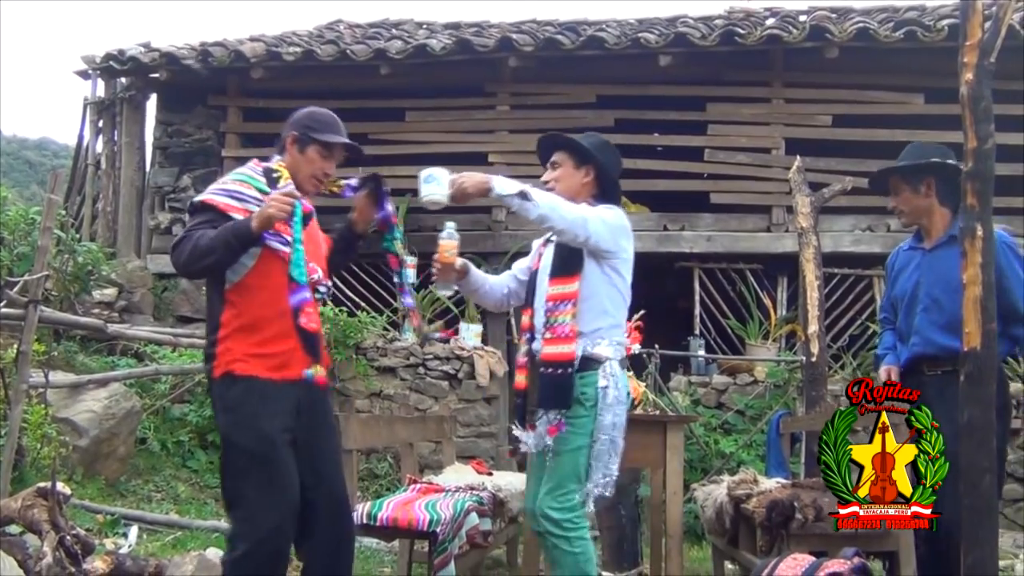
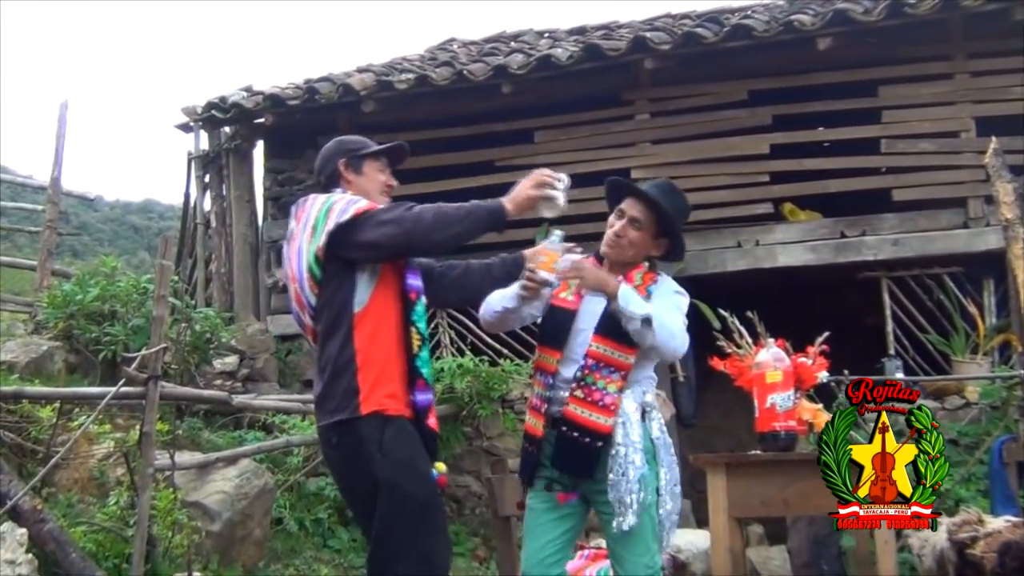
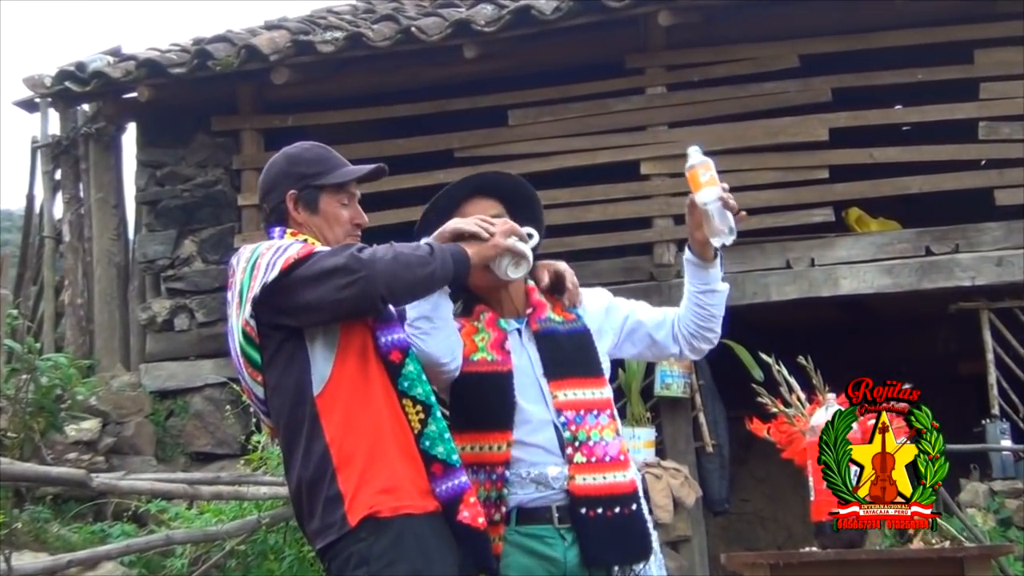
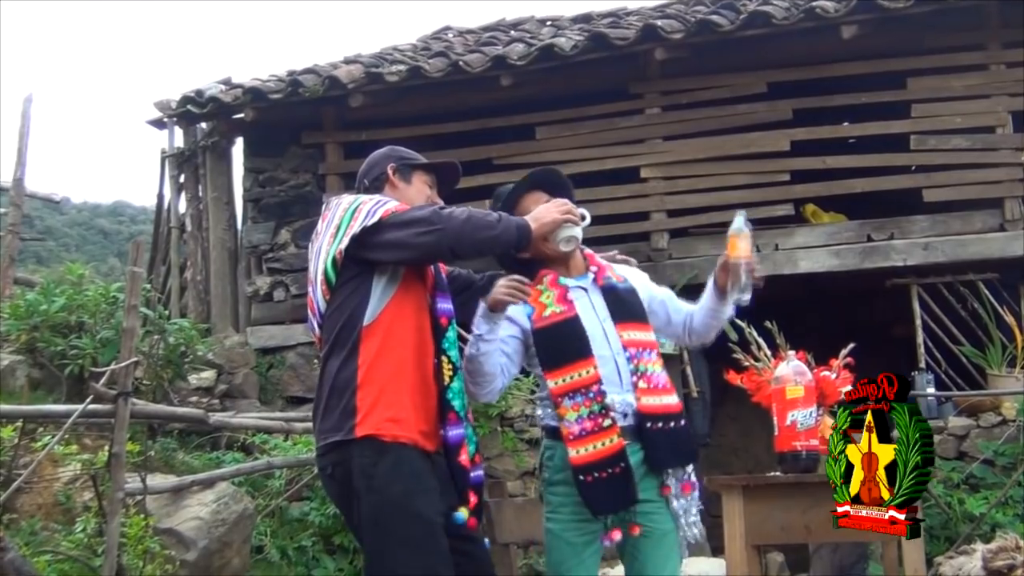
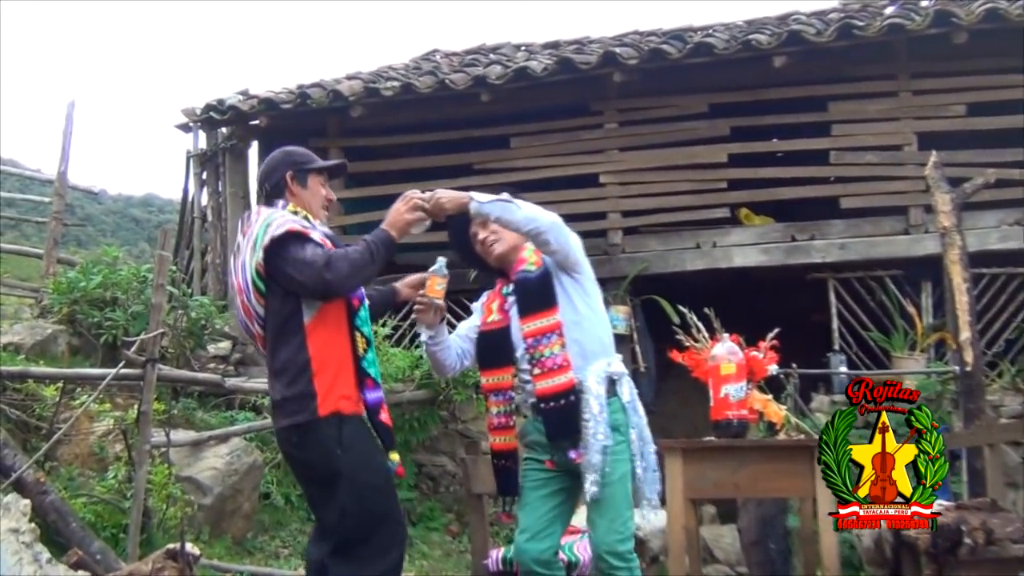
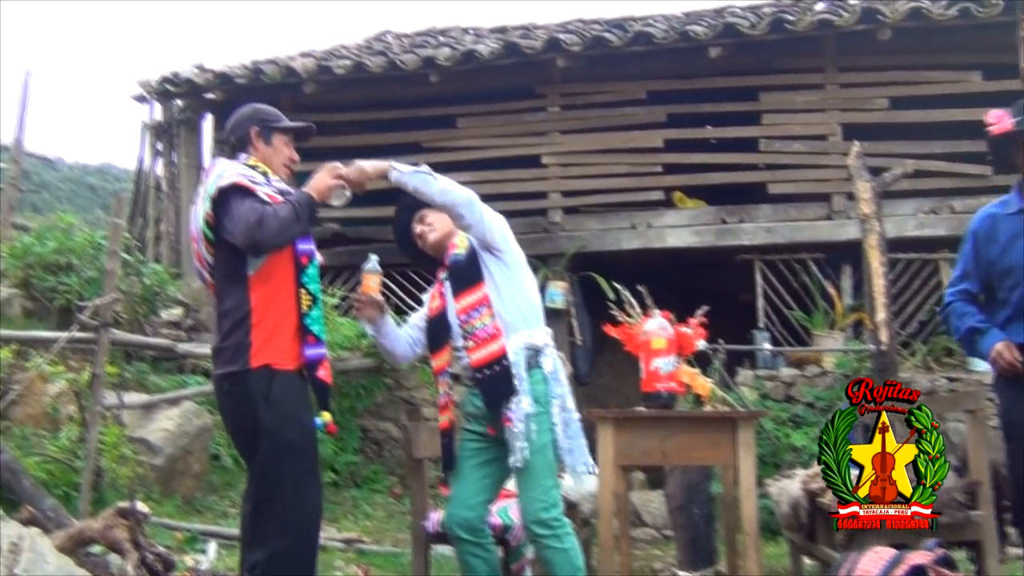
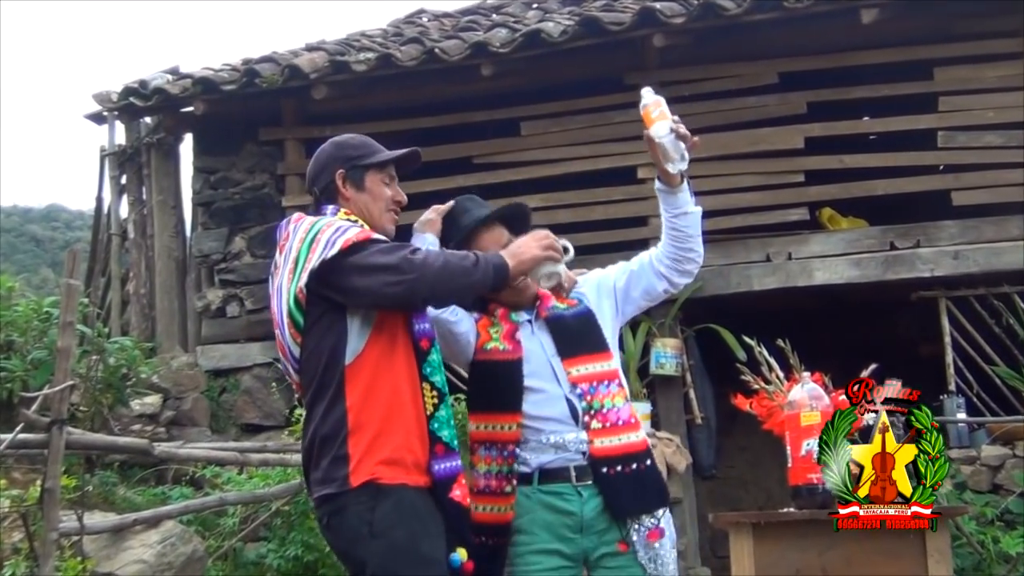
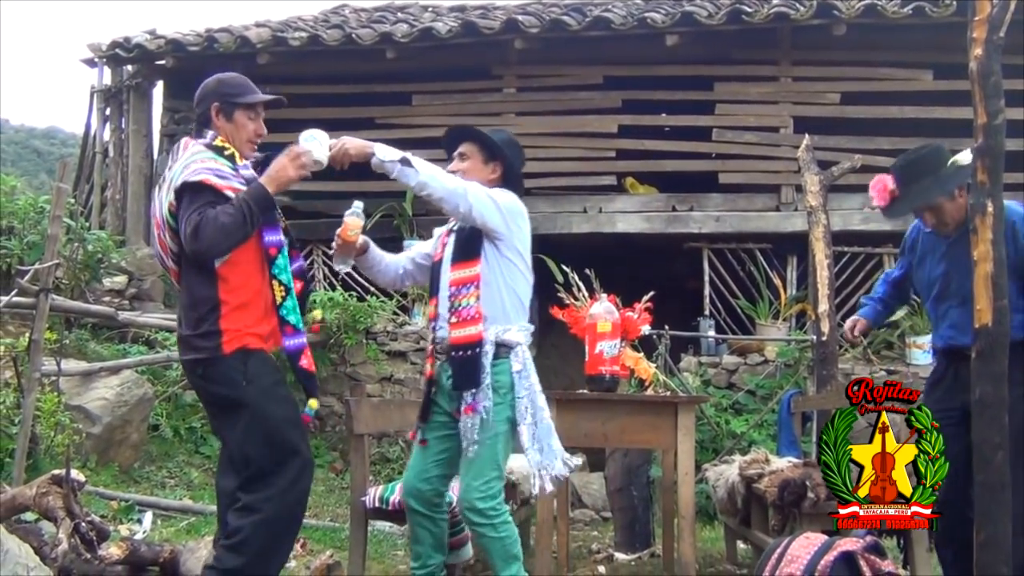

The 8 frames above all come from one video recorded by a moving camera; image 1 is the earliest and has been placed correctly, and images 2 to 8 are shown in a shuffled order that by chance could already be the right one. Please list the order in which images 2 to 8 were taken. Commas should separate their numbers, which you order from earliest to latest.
8, 6, 5, 2, 4, 7, 3
